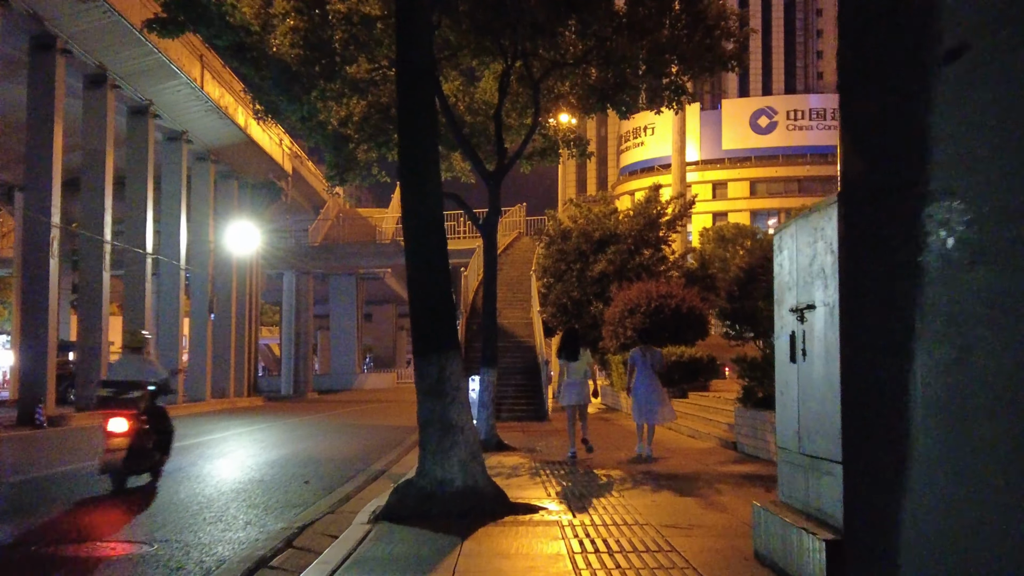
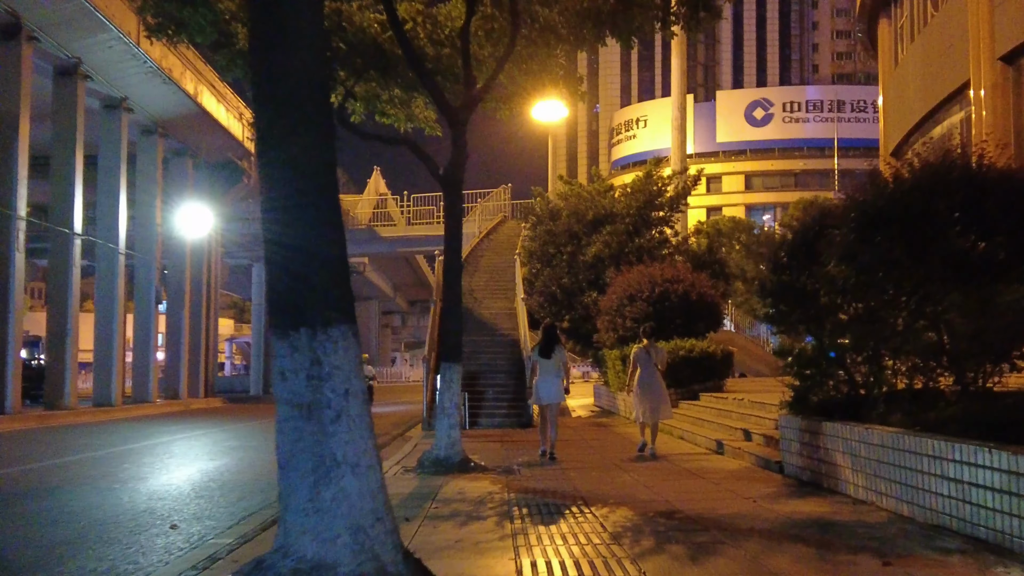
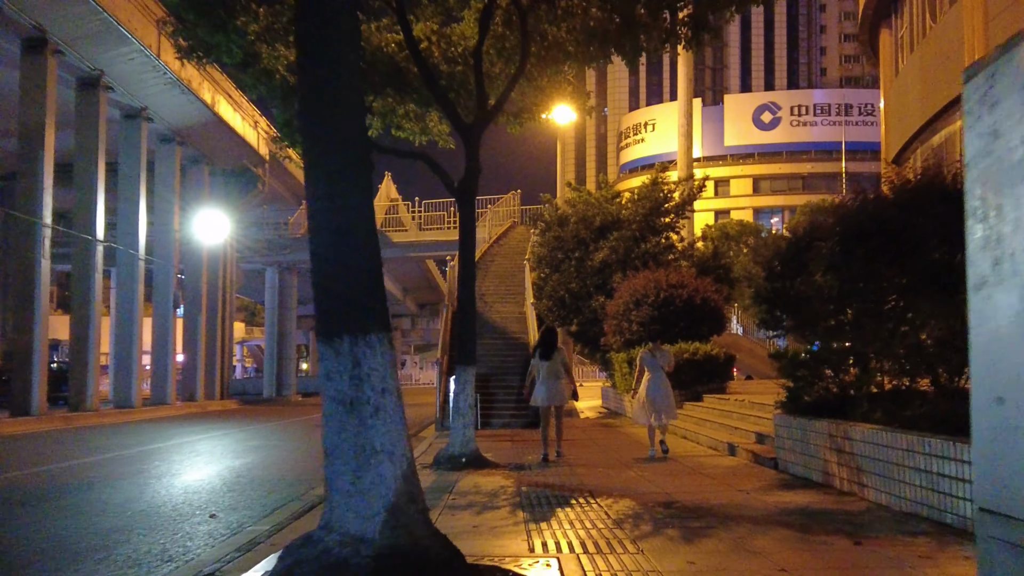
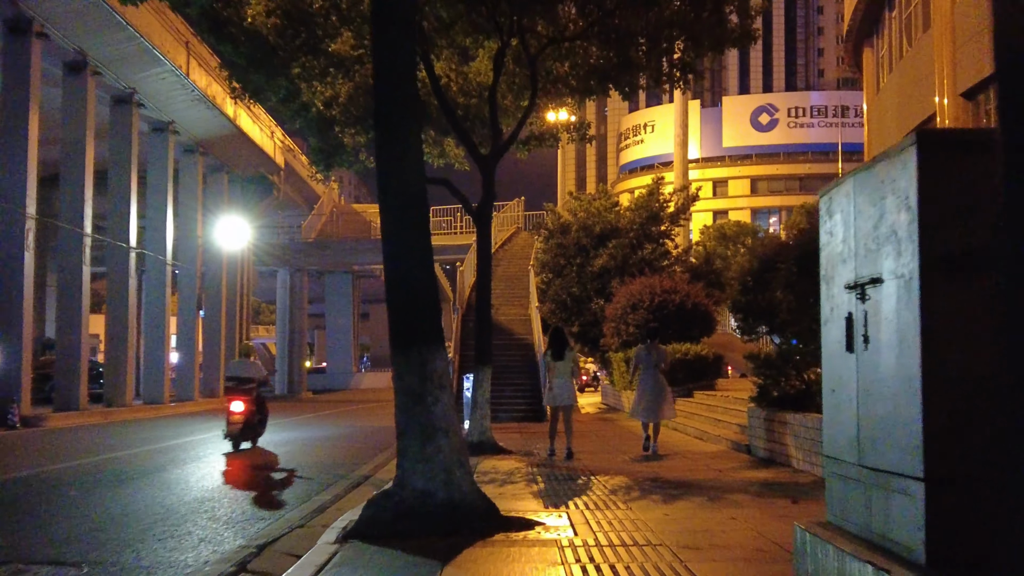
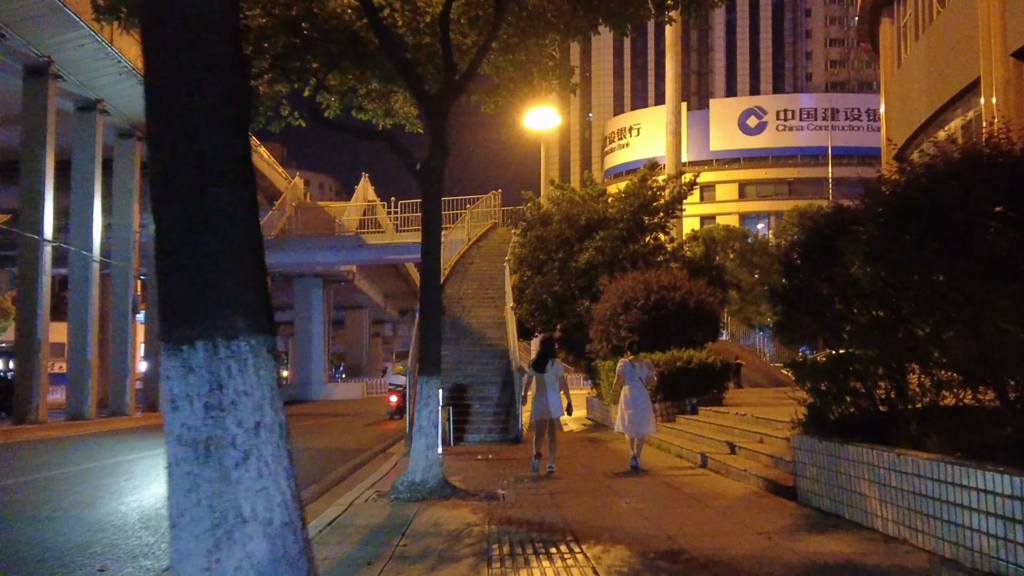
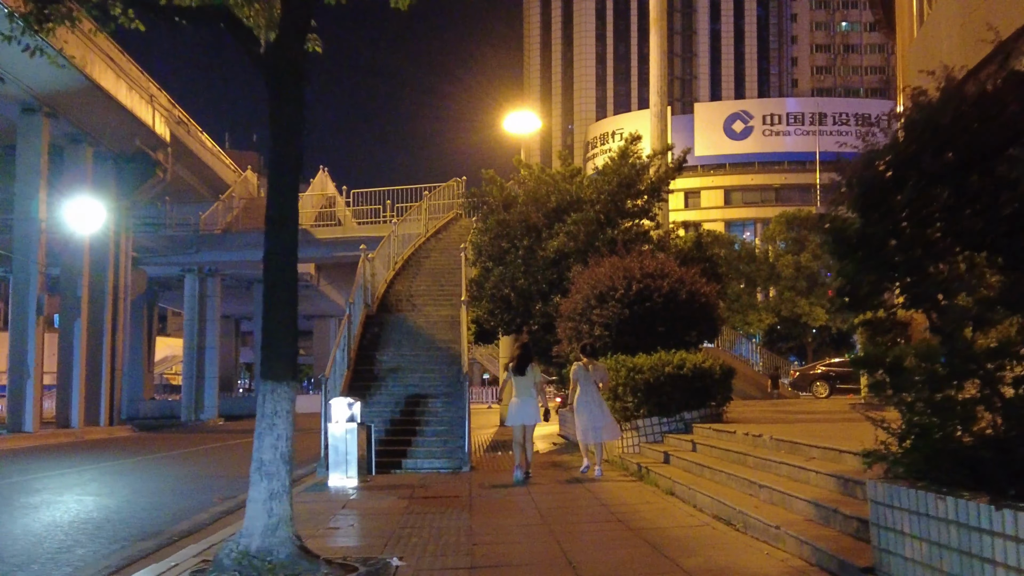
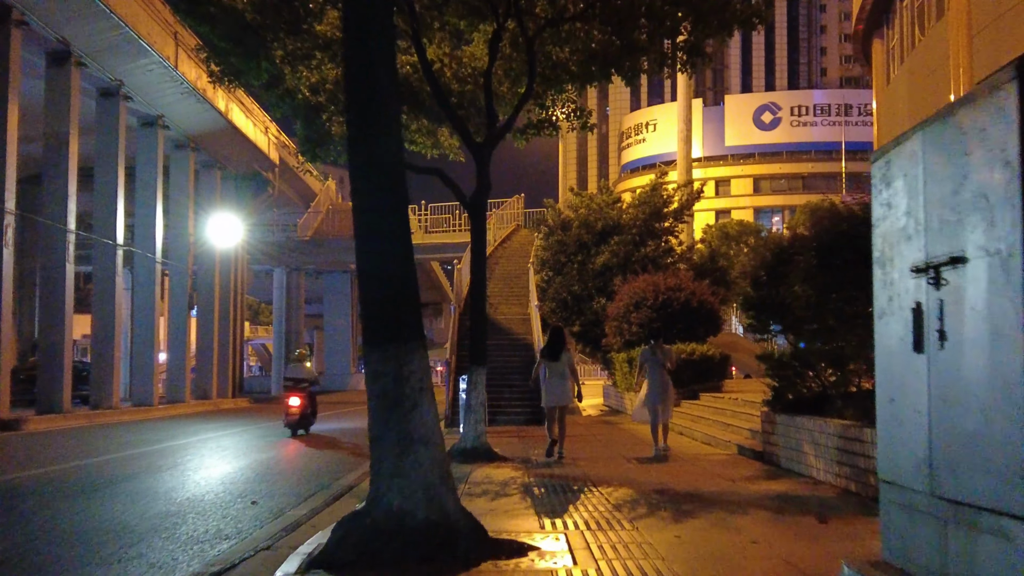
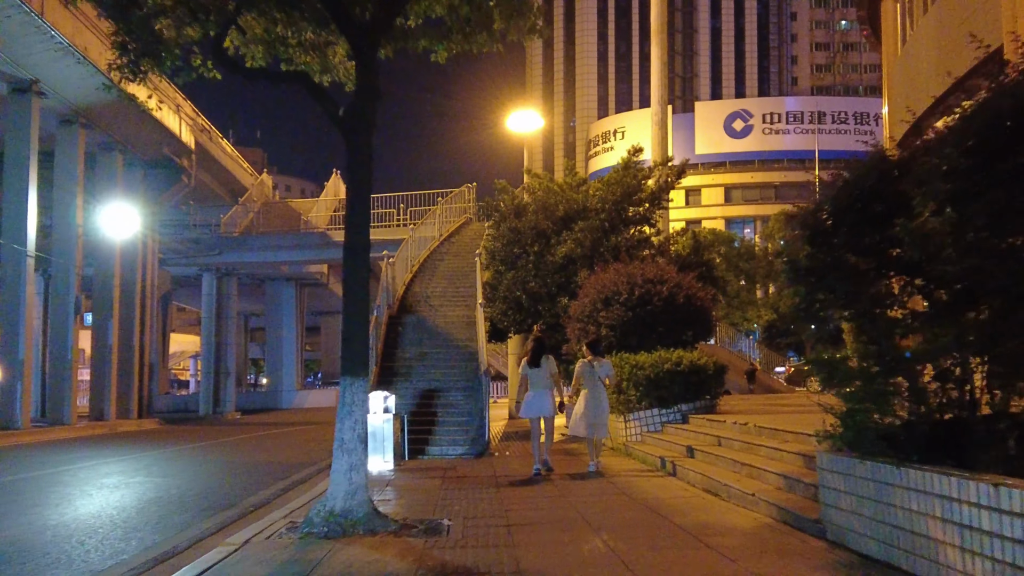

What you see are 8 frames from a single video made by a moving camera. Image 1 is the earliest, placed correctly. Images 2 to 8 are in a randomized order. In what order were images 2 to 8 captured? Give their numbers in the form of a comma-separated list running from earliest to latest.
4, 7, 3, 2, 5, 8, 6
